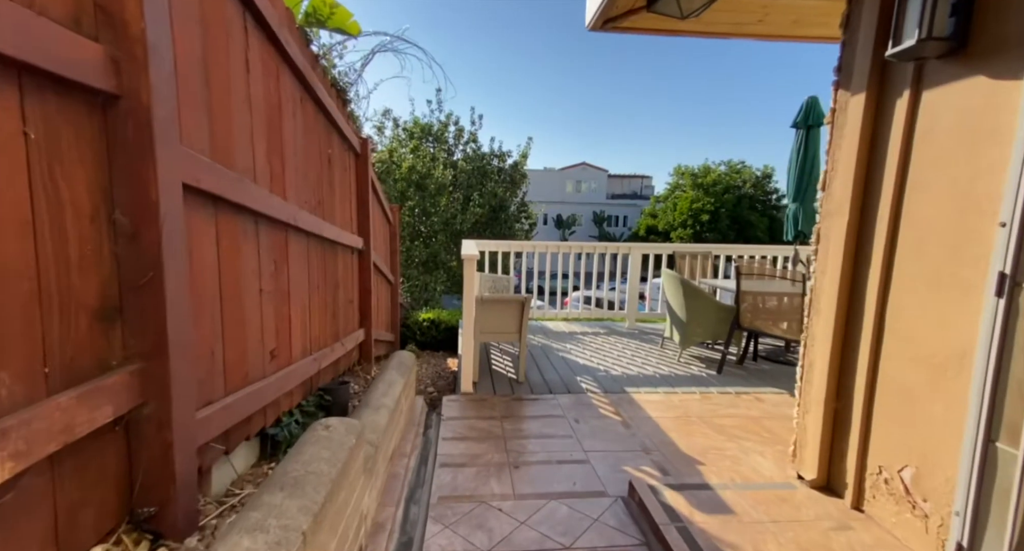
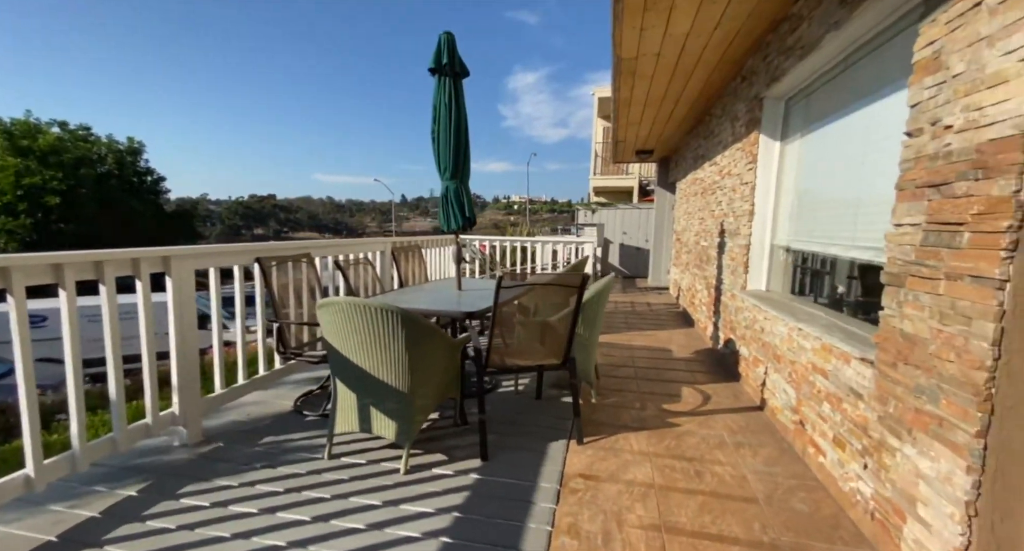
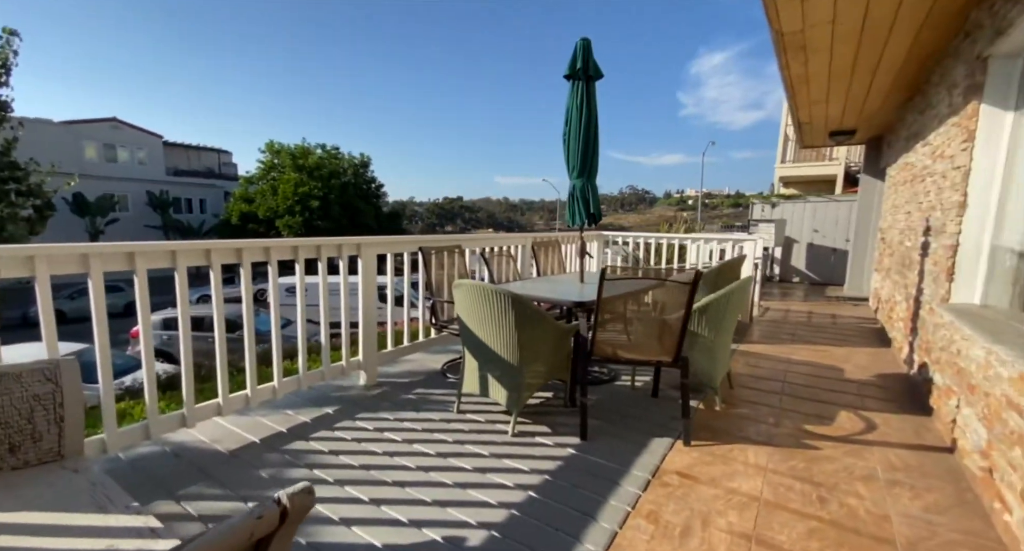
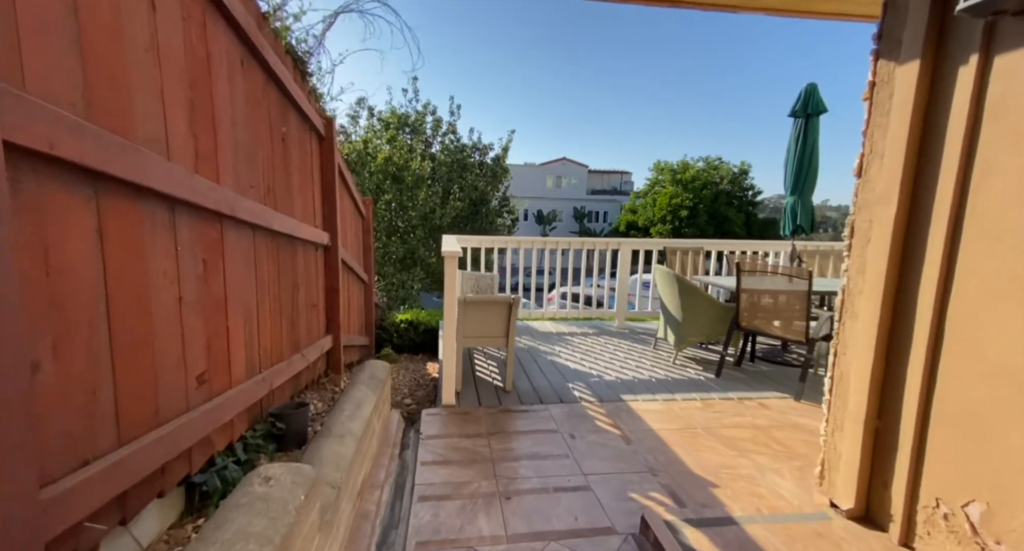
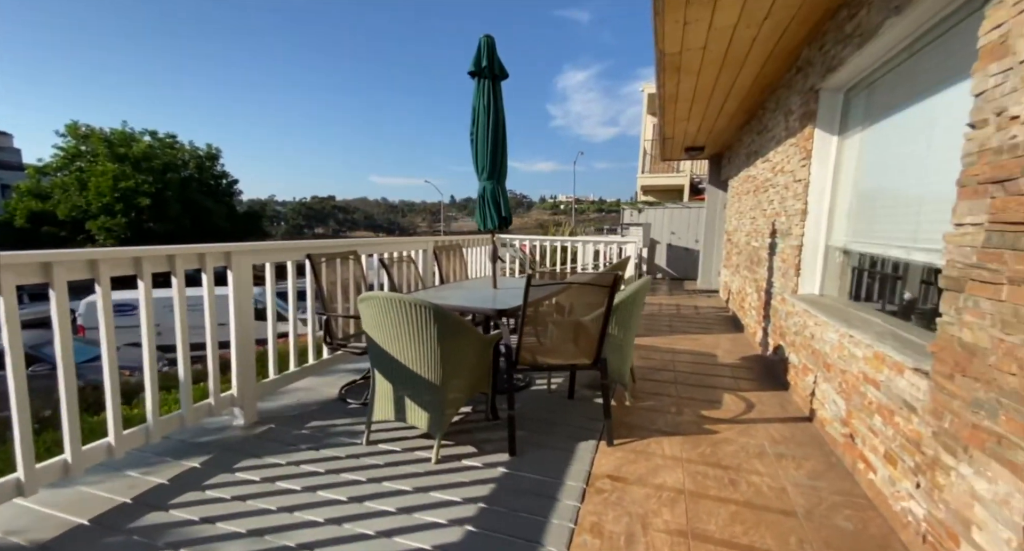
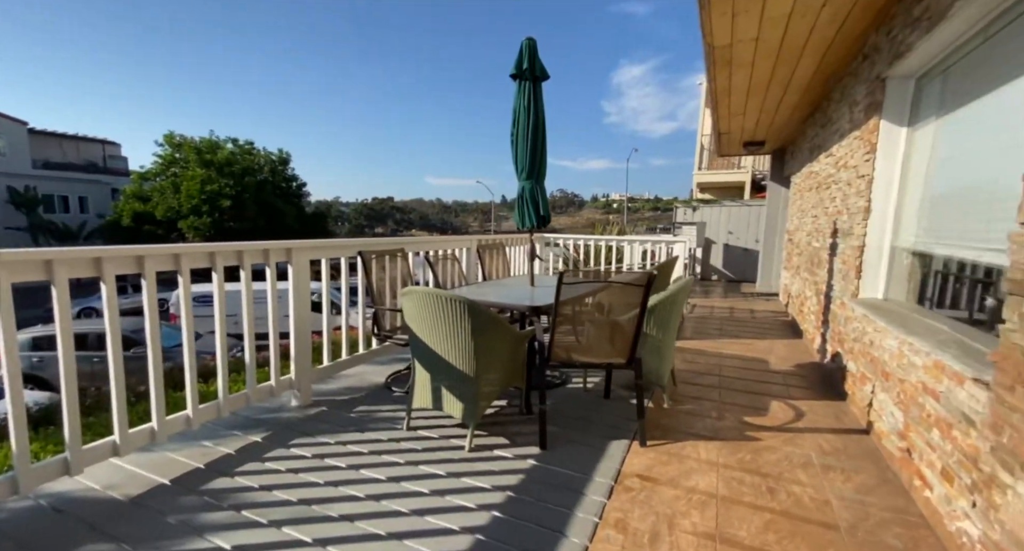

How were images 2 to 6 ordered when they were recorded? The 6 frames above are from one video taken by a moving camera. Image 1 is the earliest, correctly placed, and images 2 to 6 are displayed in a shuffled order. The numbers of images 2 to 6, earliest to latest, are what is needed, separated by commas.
4, 3, 6, 5, 2
